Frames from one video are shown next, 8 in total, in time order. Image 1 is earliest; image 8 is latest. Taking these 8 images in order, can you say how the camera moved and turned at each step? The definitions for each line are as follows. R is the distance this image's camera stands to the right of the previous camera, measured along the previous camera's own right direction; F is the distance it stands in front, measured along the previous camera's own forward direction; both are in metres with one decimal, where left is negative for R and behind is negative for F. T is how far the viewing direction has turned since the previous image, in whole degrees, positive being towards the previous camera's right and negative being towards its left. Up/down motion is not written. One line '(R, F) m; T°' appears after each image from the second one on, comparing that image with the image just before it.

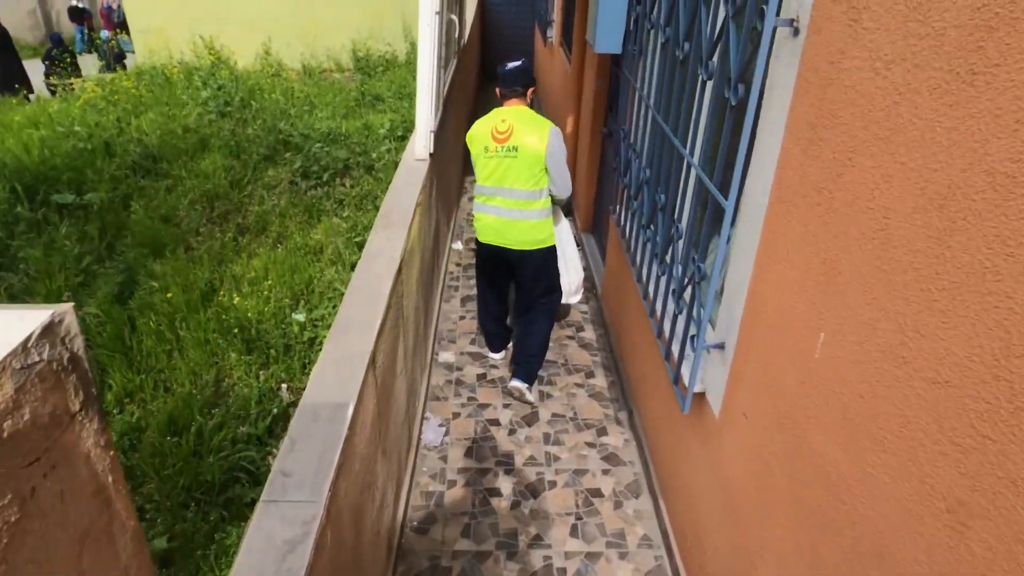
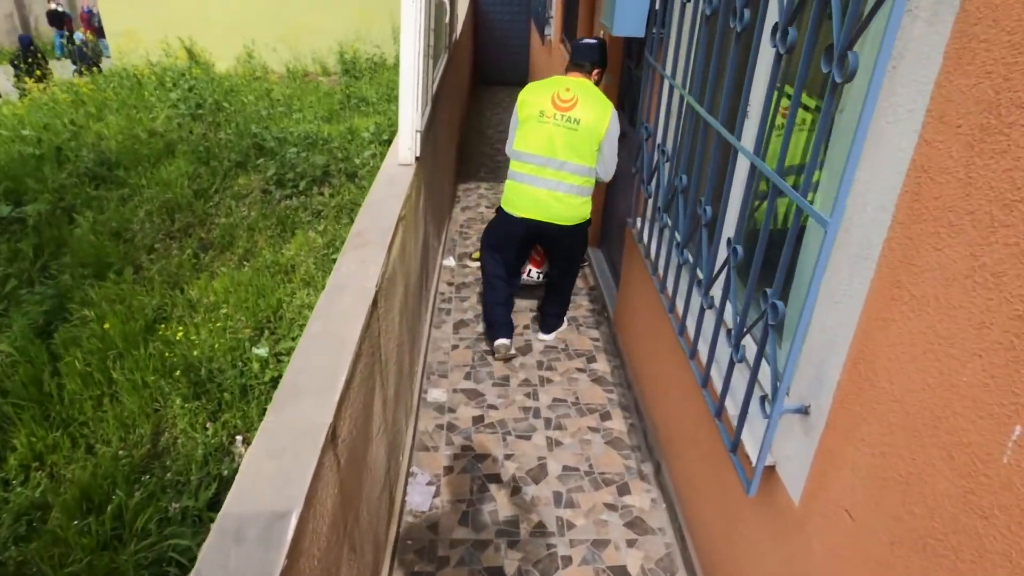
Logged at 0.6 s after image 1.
(0.0, +0.6) m; +1°
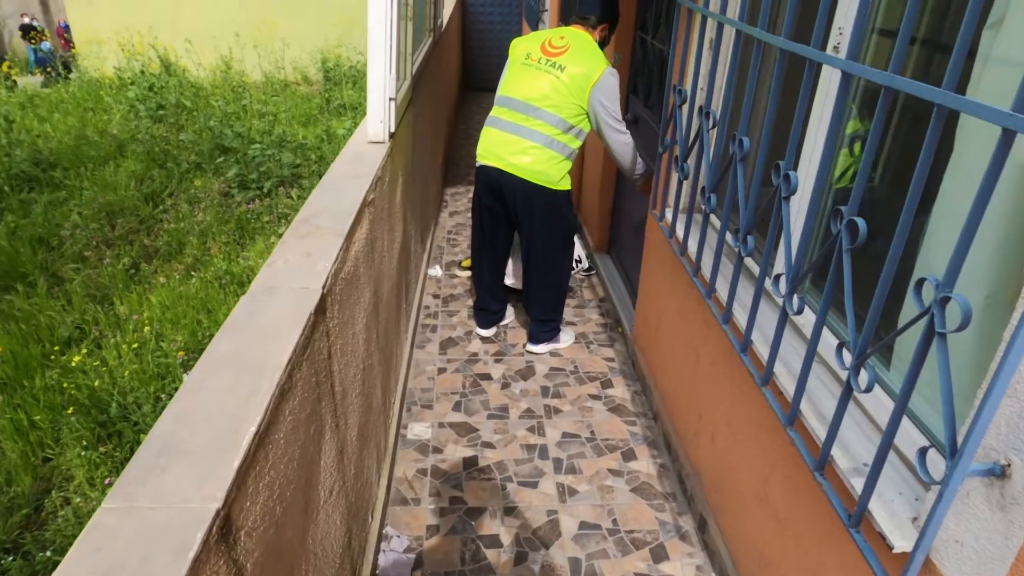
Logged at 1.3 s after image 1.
(0.0, +0.6) m; +1°
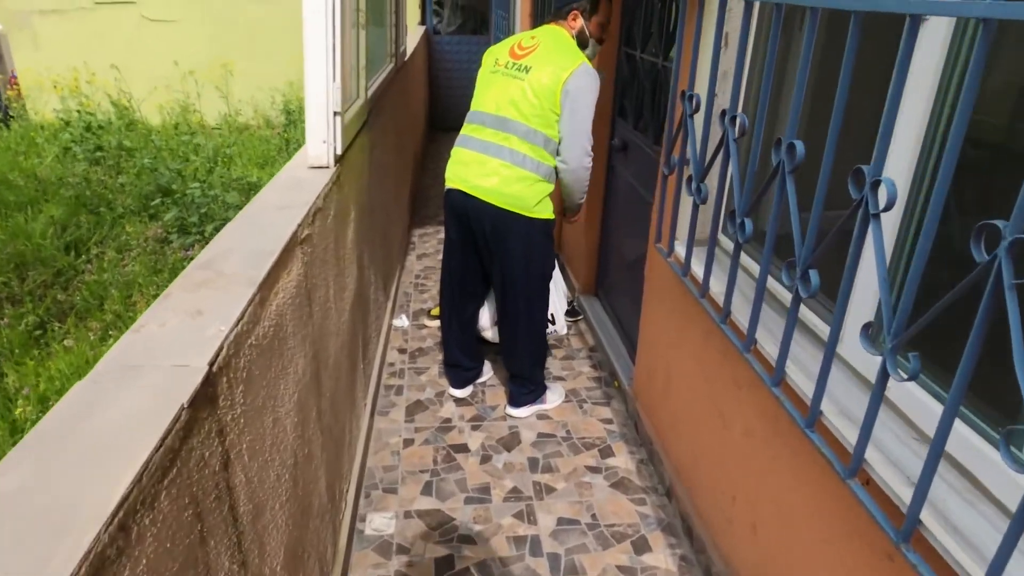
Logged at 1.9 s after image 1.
(0.0, +0.5) m; +2°
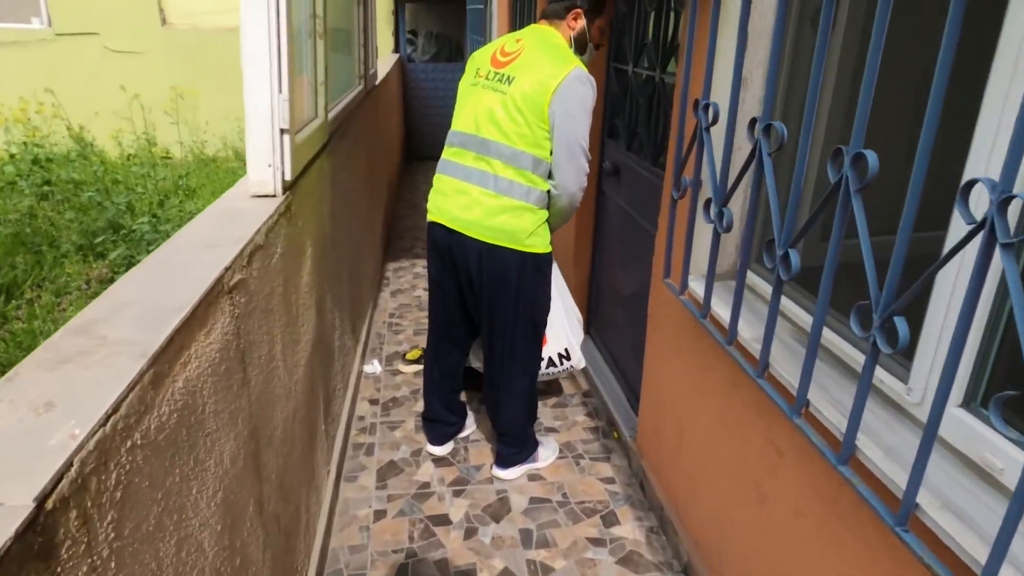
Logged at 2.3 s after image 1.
(0.0, +0.3) m; +2°
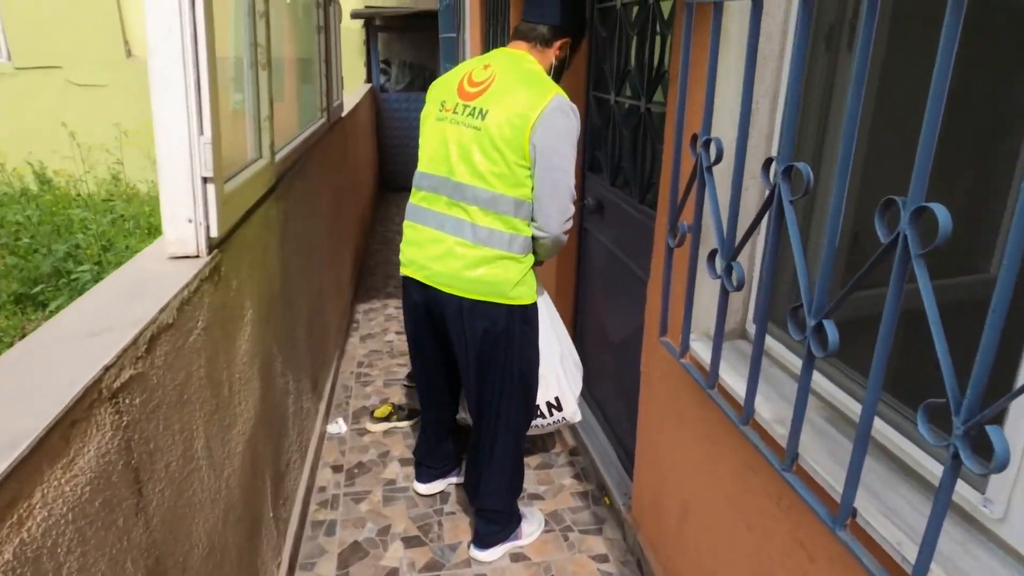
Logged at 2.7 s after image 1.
(0.0, +0.3) m; +2°
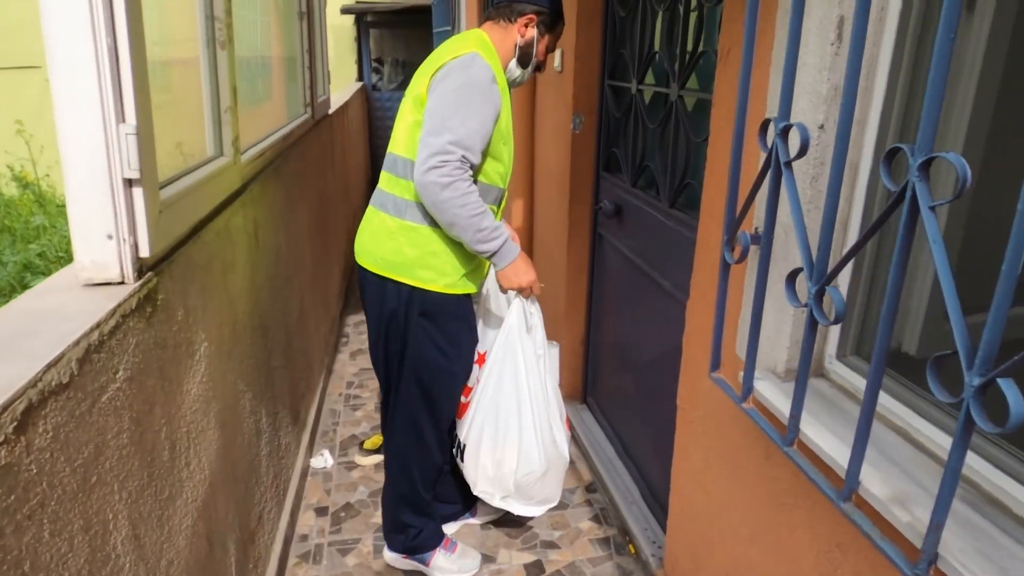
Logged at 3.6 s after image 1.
(0.0, +0.3) m; 0°
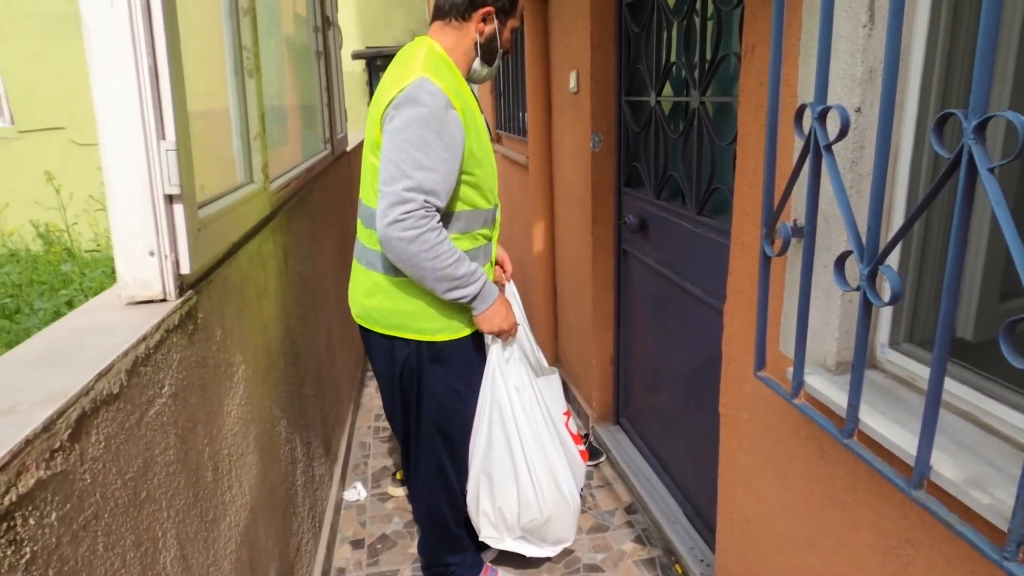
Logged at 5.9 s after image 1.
(0.0, 0.0) m; -1°
